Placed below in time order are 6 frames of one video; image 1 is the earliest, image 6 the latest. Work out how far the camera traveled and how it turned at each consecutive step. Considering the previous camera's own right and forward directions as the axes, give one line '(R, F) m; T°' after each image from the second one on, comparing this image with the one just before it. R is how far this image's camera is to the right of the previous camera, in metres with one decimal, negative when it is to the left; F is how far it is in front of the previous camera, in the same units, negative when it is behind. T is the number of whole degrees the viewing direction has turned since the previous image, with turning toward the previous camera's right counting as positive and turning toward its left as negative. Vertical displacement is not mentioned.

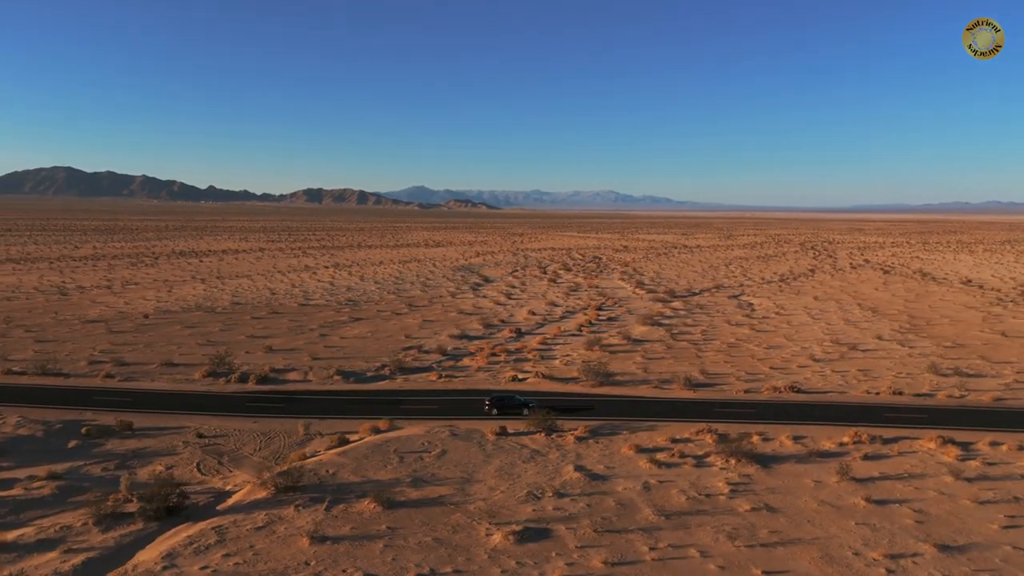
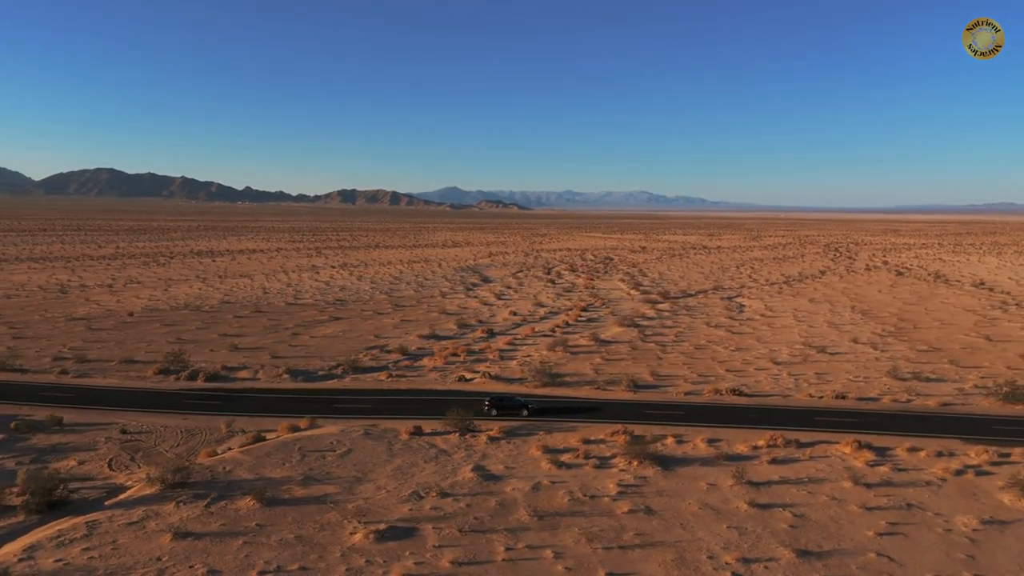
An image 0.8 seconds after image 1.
(+2.1, 0.0) m; -2°
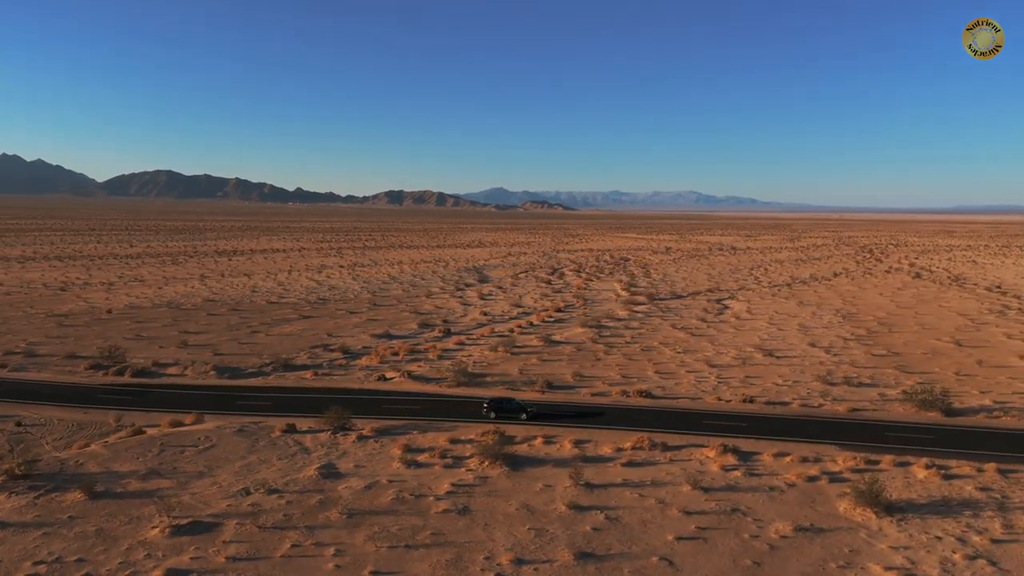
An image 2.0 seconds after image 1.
(+3.1, +0.1) m; -3°
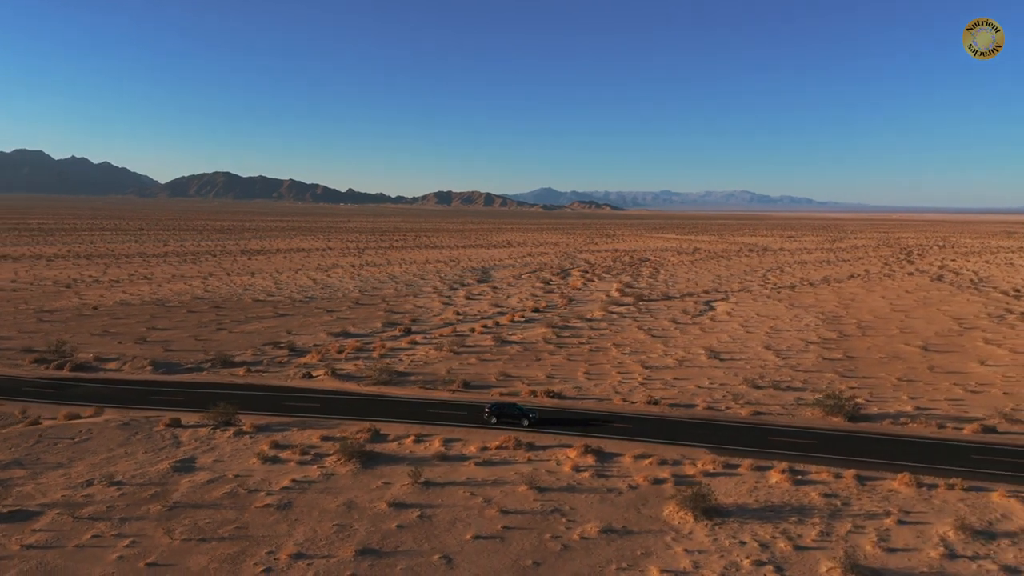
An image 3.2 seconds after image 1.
(+3.2, 0.0) m; -3°
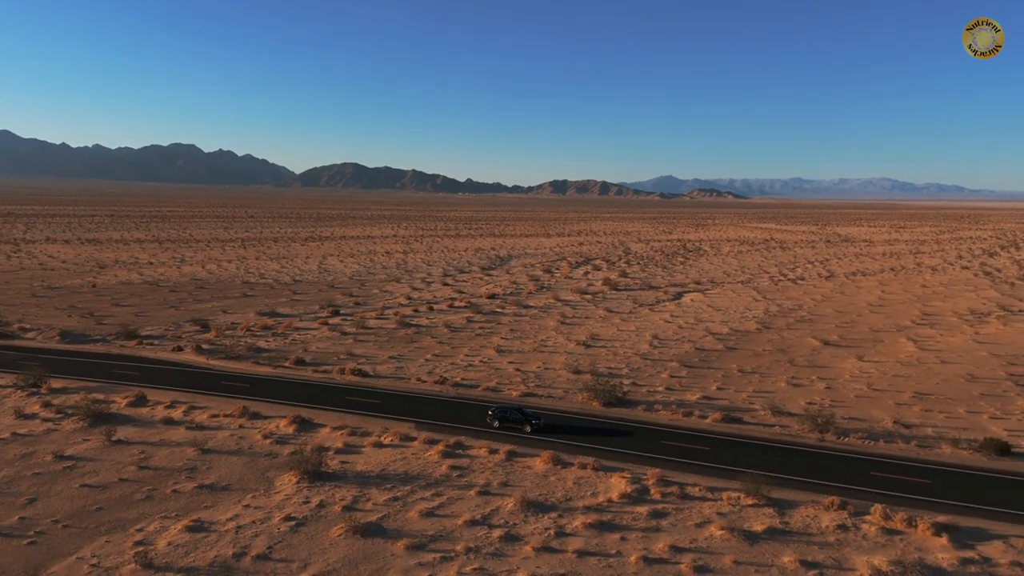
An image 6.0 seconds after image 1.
(+7.3, -0.5) m; -8°
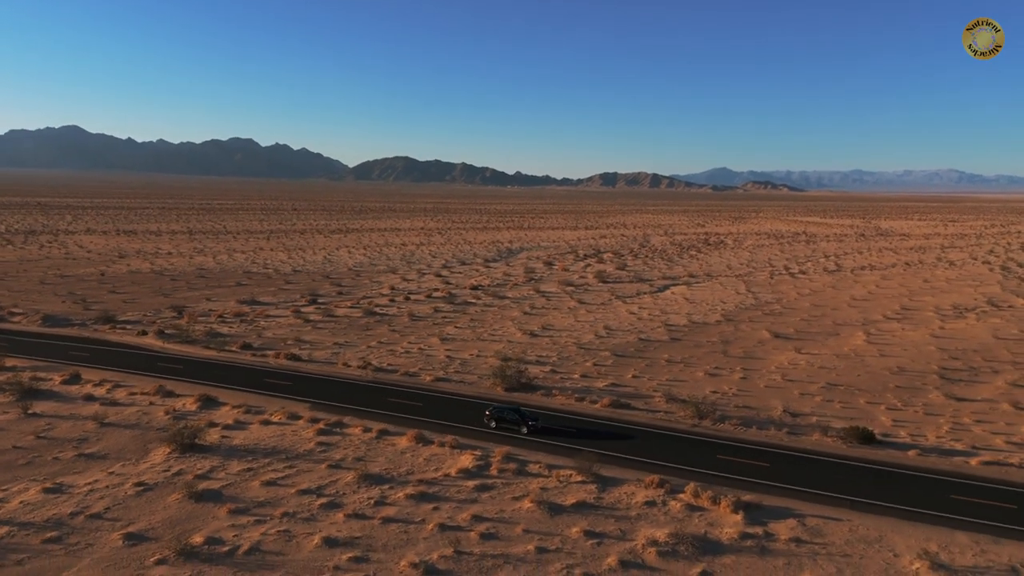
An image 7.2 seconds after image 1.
(+3.1, -0.7) m; -3°
